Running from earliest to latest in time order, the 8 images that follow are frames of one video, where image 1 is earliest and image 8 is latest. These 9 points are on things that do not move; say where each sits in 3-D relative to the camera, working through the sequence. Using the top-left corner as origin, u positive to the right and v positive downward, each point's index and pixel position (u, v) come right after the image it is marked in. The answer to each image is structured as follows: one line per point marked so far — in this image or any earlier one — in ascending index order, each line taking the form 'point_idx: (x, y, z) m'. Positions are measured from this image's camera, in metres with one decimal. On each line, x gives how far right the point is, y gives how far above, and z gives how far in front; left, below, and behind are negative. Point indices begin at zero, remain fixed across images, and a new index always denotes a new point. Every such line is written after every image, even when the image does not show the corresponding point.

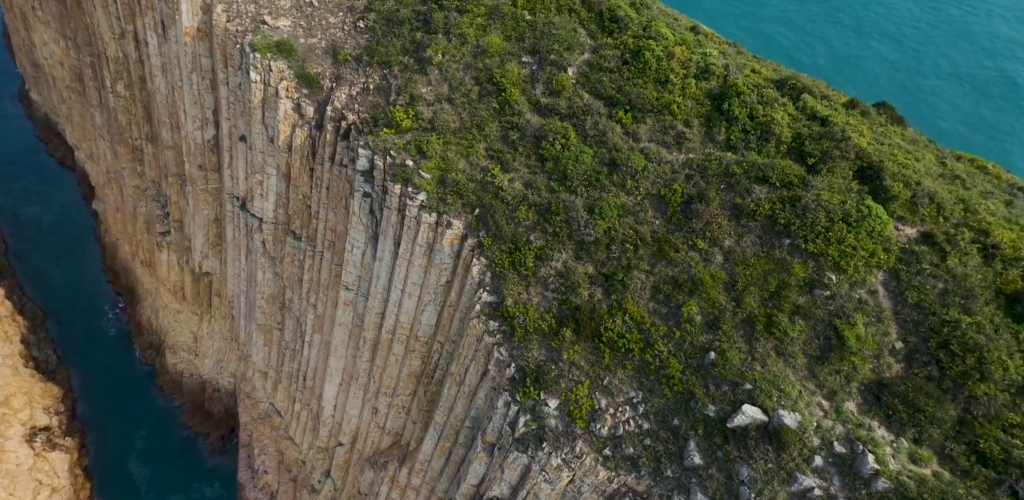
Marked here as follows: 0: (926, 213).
0: (+10.9, +0.6, +15.4) m
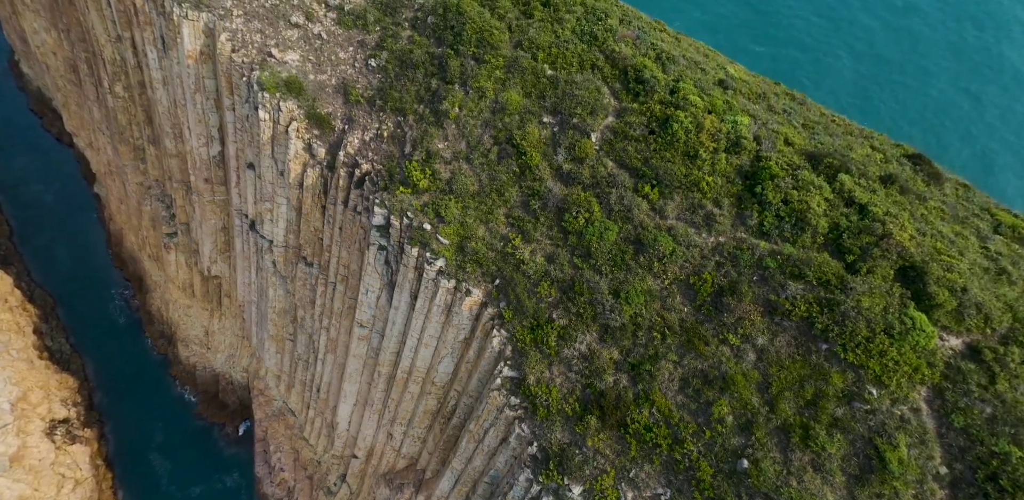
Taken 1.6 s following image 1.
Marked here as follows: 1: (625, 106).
0: (+11.6, -2.0, +14.8) m
1: (+3.8, +4.6, +19.5) m
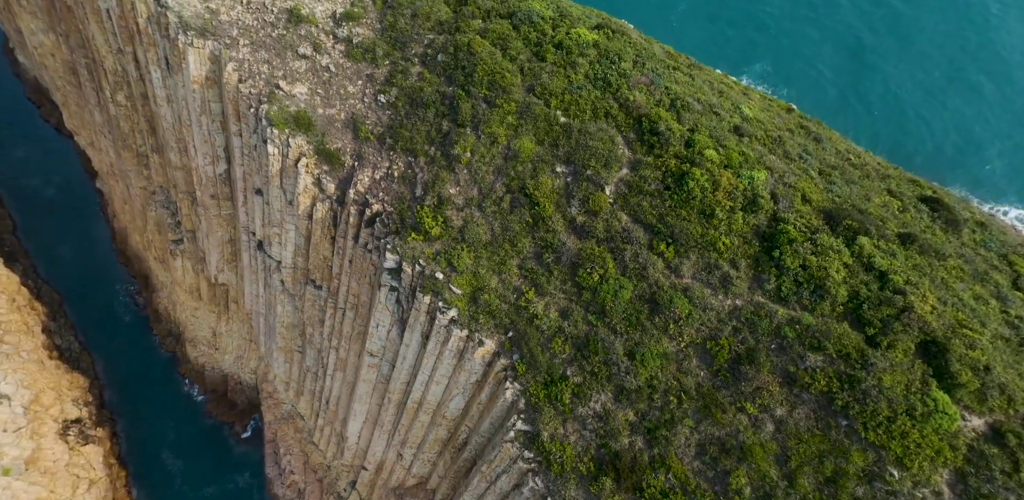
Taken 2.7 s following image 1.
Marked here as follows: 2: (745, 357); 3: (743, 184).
0: (+12.0, -3.7, +14.7) m
1: (+4.2, +2.9, +19.3) m
2: (+6.4, -2.9, +16.2) m
3: (+7.1, +2.0, +18.3) m
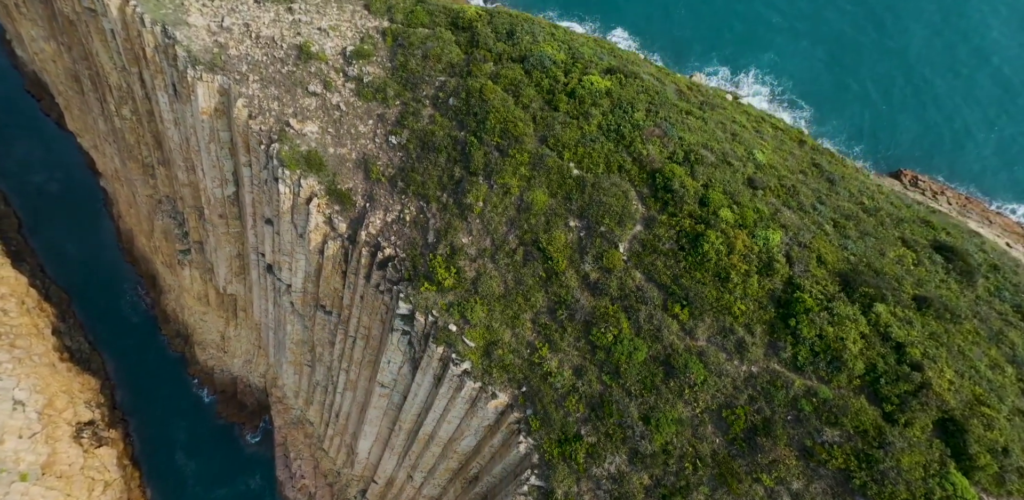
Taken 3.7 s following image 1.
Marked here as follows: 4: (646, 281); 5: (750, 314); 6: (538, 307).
0: (+12.4, -5.6, +14.7) m
1: (+4.6, +1.1, +19.2) m
2: (+6.8, -4.8, +16.2) m
3: (+7.6, +0.2, +18.2) m
4: (+4.2, -1.0, +18.5) m
5: (+7.0, -1.9, +17.4) m
6: (+0.9, -1.9, +19.6) m
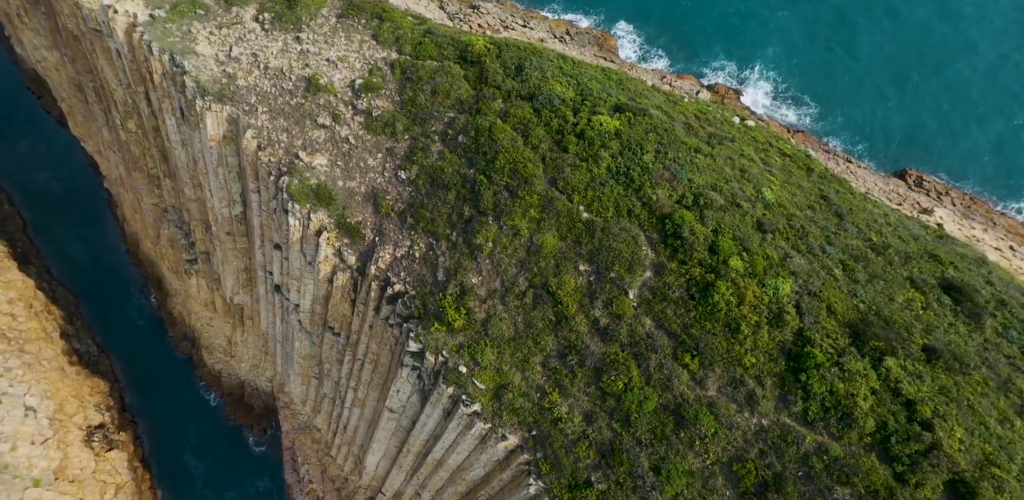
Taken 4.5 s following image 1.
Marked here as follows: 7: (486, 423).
0: (+12.7, -7.2, +14.7) m
1: (+4.9, -0.4, +19.3) m
2: (+7.1, -6.3, +16.3) m
3: (+7.9, -1.3, +18.3) m
4: (+4.5, -2.5, +18.6) m
5: (+7.3, -3.4, +17.4) m
6: (+1.2, -3.4, +19.7) m
7: (-0.8, -5.9, +19.7) m
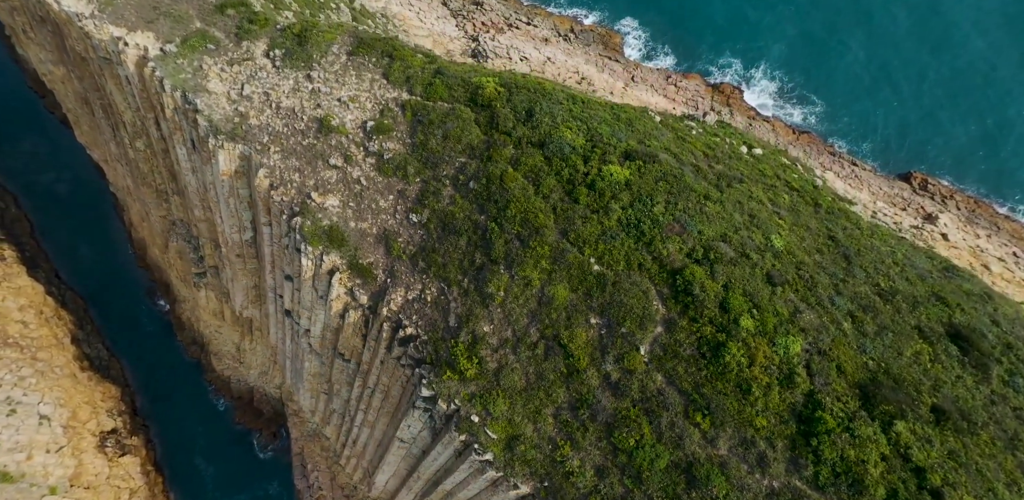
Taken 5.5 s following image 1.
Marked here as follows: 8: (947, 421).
0: (+13.1, -9.0, +14.9) m
1: (+5.4, -2.2, +19.5) m
2: (+7.5, -8.2, +16.5) m
3: (+8.3, -3.2, +18.5) m
4: (+4.9, -4.3, +18.8) m
5: (+7.7, -5.2, +17.6) m
6: (+1.6, -5.2, +19.9) m
7: (-0.4, -7.7, +20.0) m
8: (+13.0, -5.0, +17.7) m
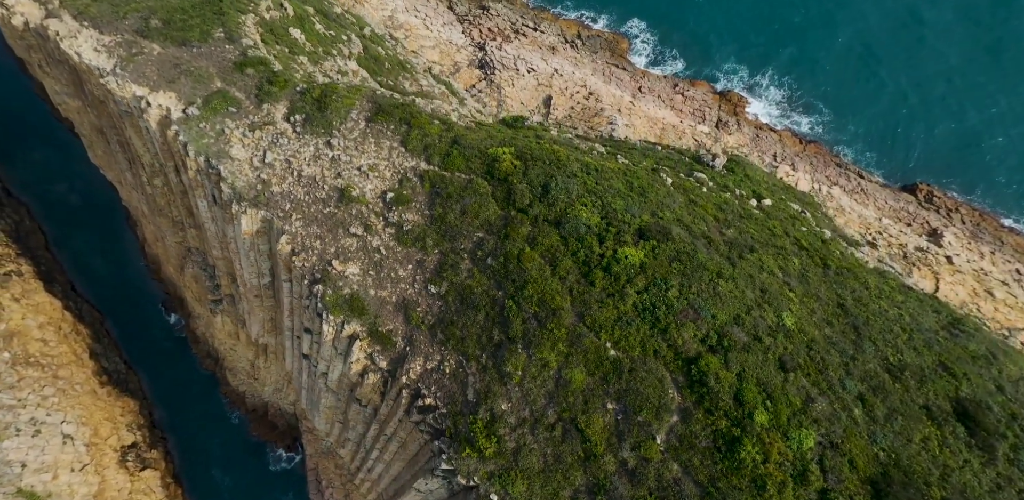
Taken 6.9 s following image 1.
0: (+13.7, -12.0, +15.4) m
1: (+6.0, -5.3, +20.0) m
2: (+8.1, -11.2, +17.0) m
3: (+8.9, -6.2, +18.9) m
4: (+5.6, -7.4, +19.3) m
5: (+8.3, -8.2, +18.1) m
6: (+2.3, -8.3, +20.5) m
7: (+0.3, -10.8, +20.6) m
8: (+13.7, -8.0, +18.1) m
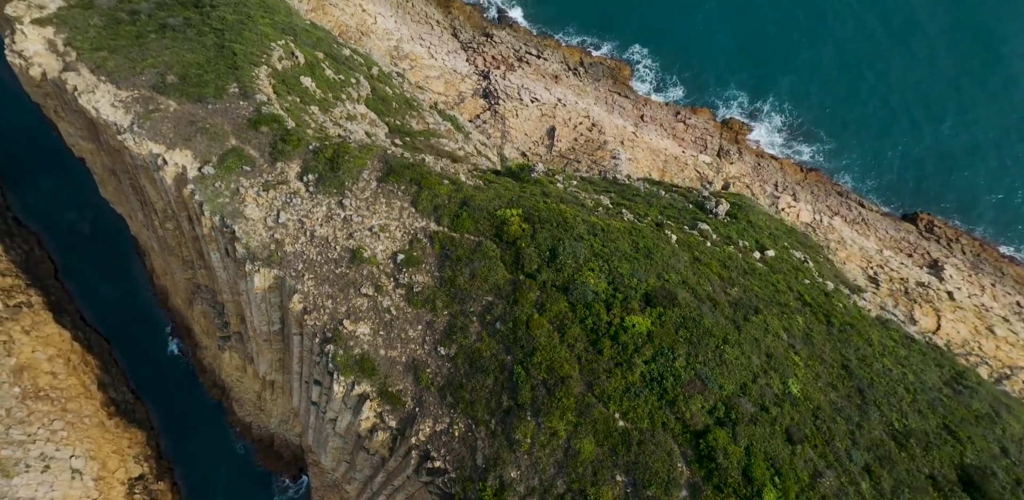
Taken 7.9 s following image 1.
0: (+14.0, -14.4, +15.3) m
1: (+6.3, -7.8, +20.2) m
2: (+8.5, -13.6, +17.0) m
3: (+9.3, -8.7, +19.1) m
4: (+5.9, -9.9, +19.5) m
5: (+8.7, -10.7, +18.2) m
6: (+2.6, -10.8, +20.6) m
7: (+0.6, -13.4, +20.6) m
8: (+14.0, -10.5, +18.1) m
